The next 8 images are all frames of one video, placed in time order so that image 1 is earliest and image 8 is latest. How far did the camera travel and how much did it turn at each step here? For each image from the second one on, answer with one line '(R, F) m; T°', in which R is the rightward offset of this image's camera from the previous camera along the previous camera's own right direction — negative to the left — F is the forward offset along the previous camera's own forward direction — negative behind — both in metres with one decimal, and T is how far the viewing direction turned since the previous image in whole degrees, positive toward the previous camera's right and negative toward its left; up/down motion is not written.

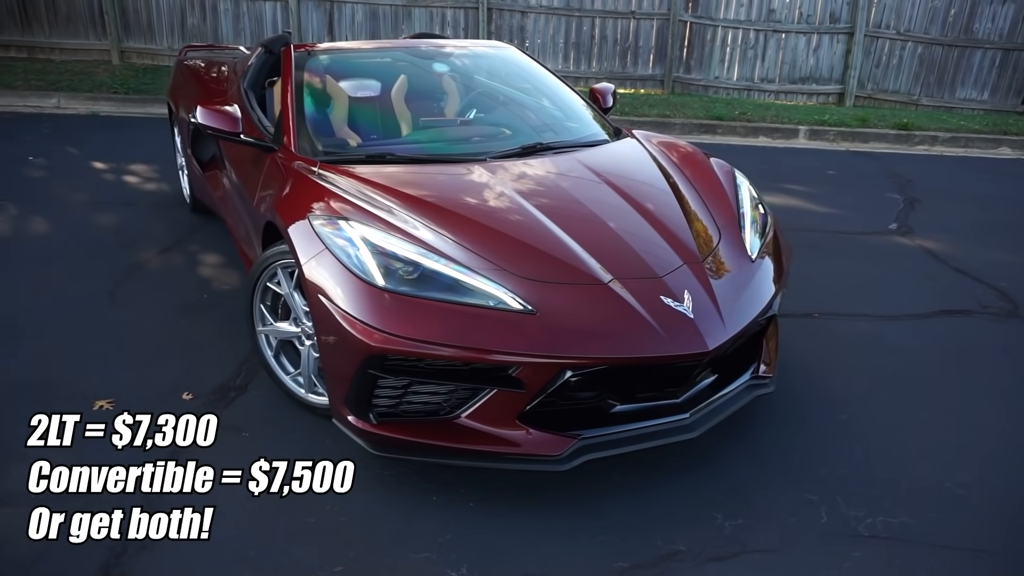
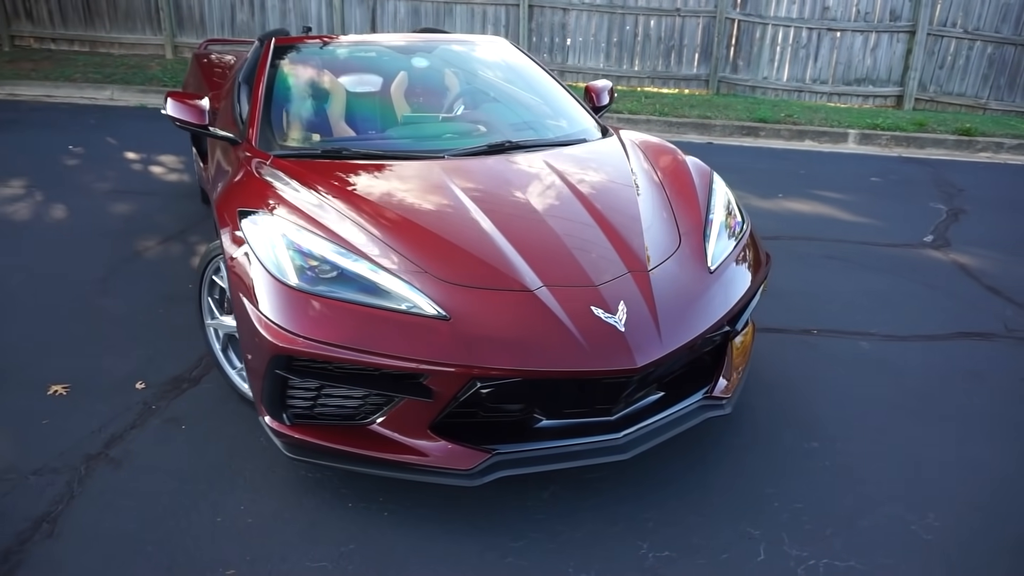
(+0.5, +0.2) m; -5°
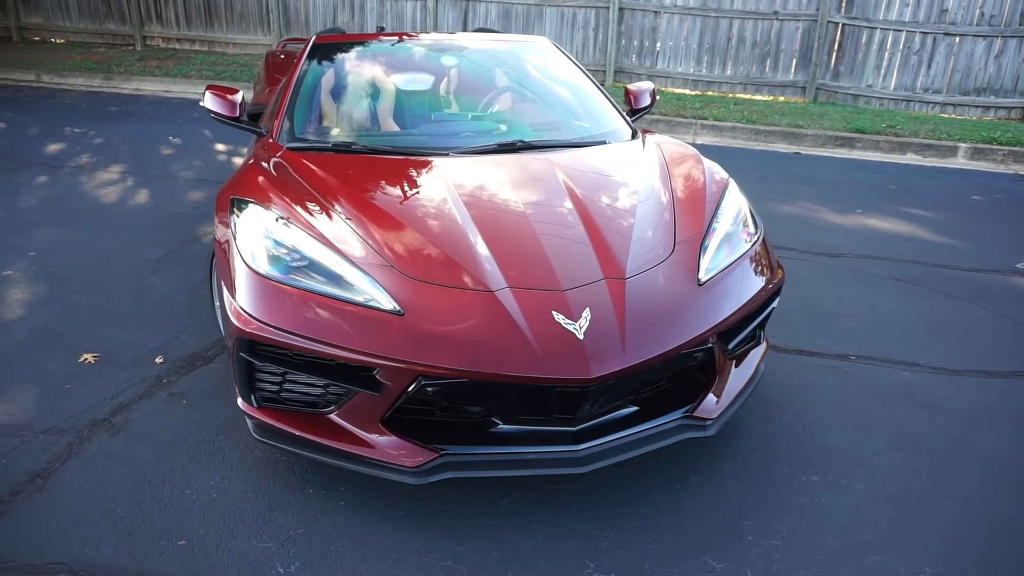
(+0.5, +0.1) m; -9°
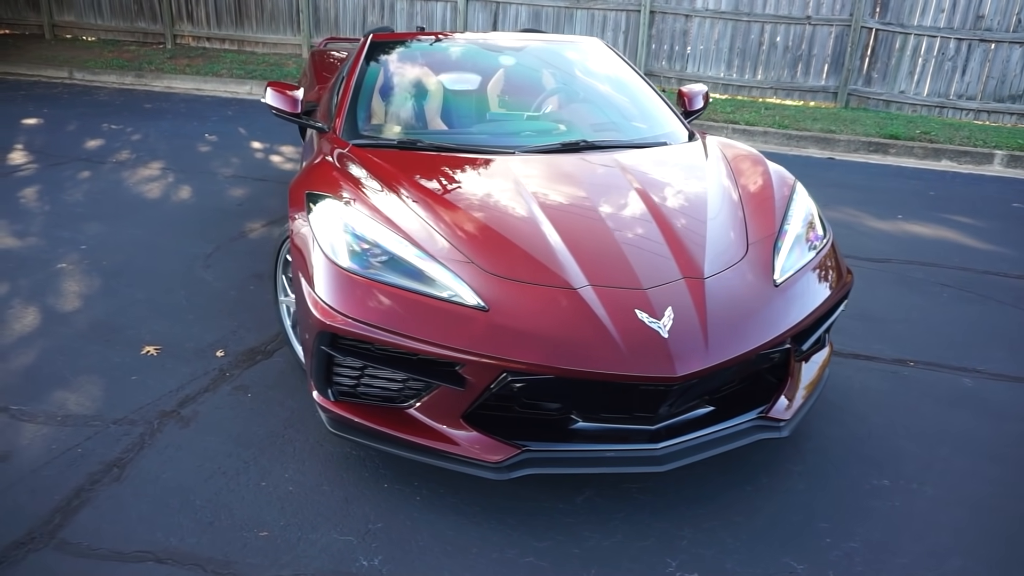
(-0.3, 0.0) m; -1°
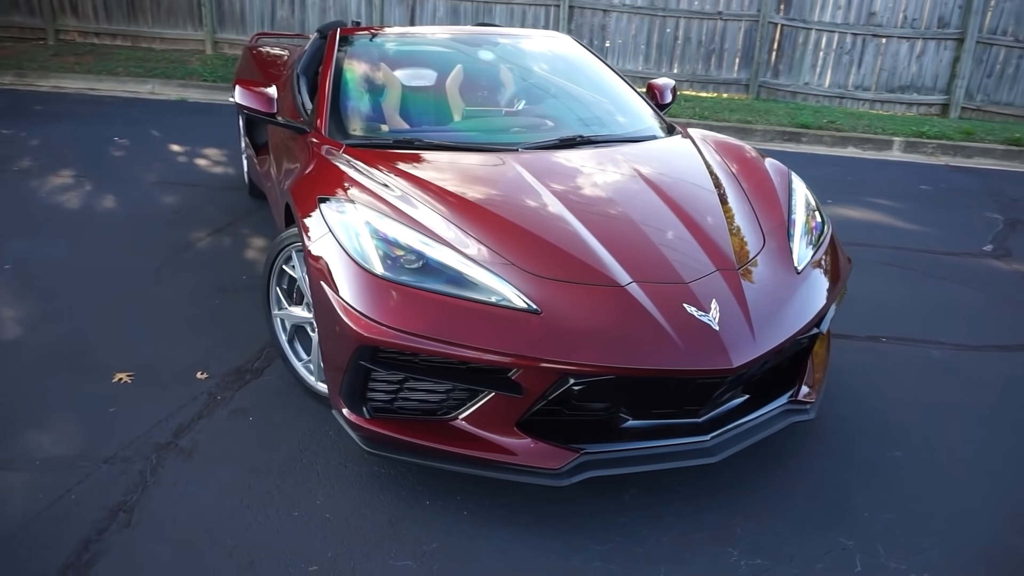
(-0.5, +0.1) m; +8°
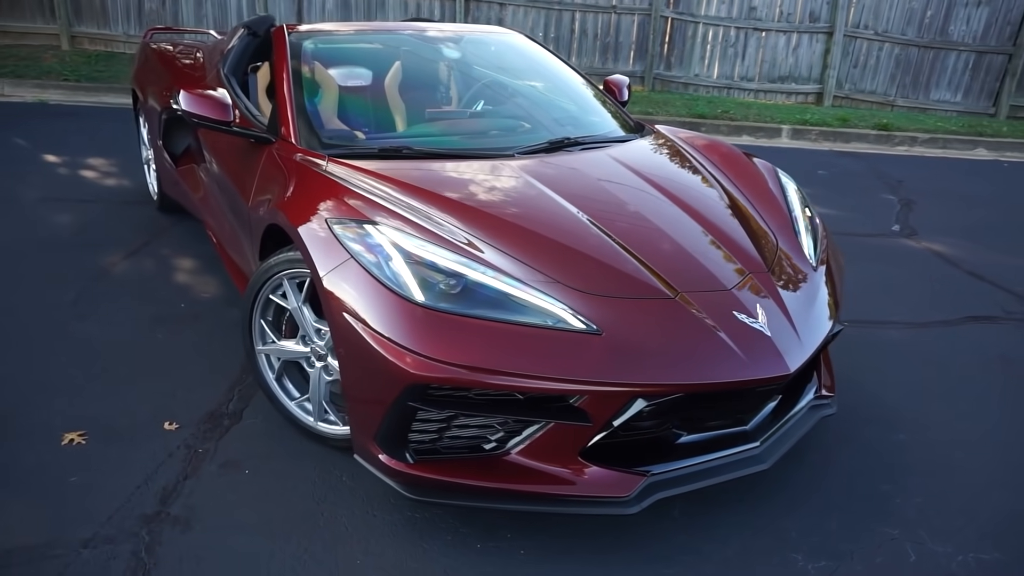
(-0.6, +0.2) m; +10°
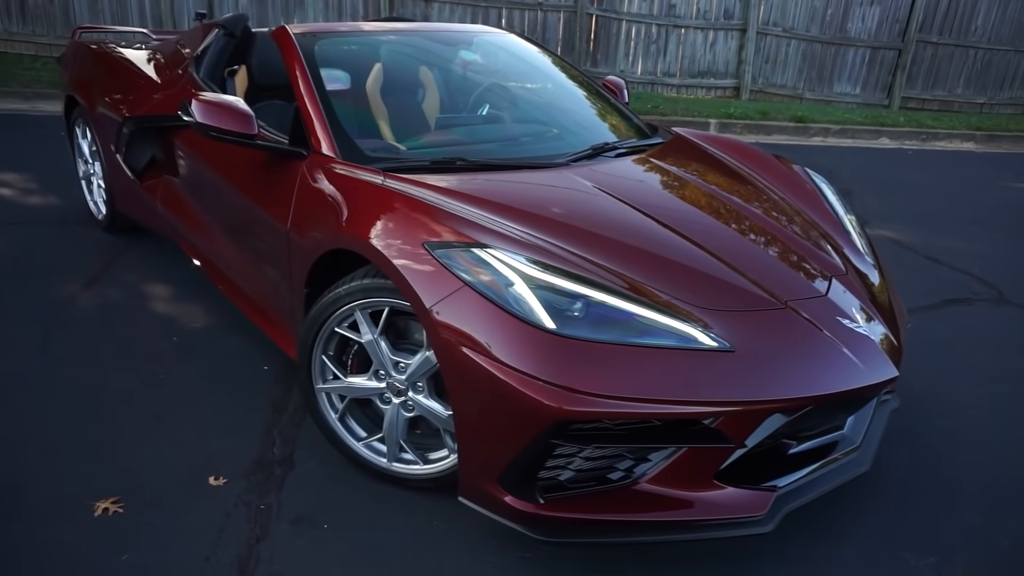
(-0.7, +0.2) m; +8°
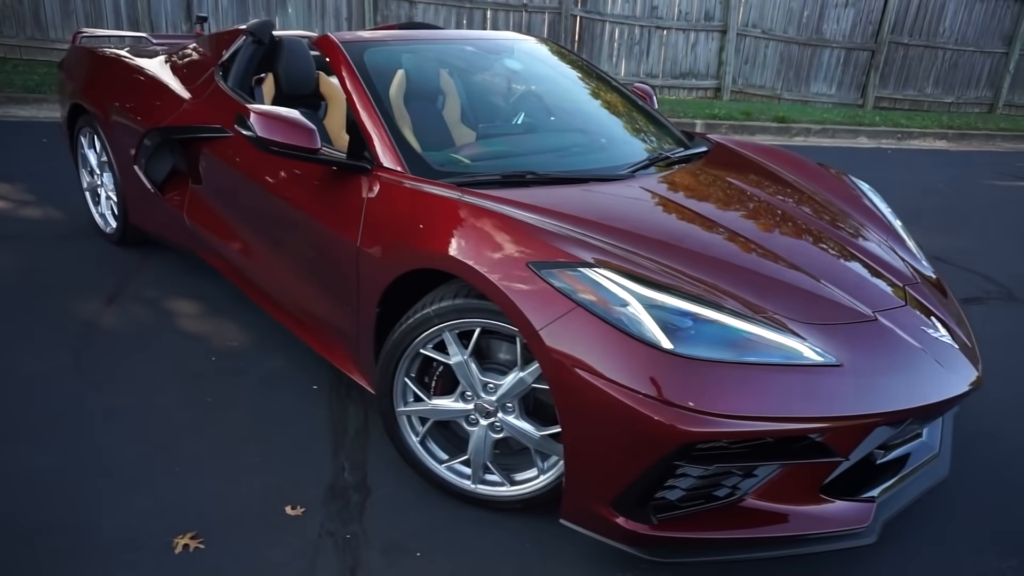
(-0.4, +0.1) m; +3°
